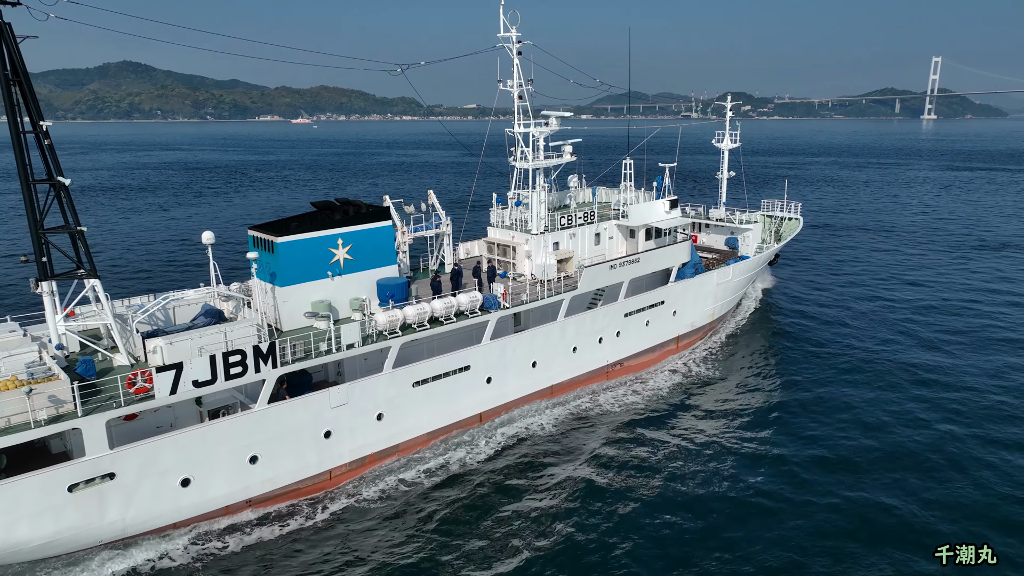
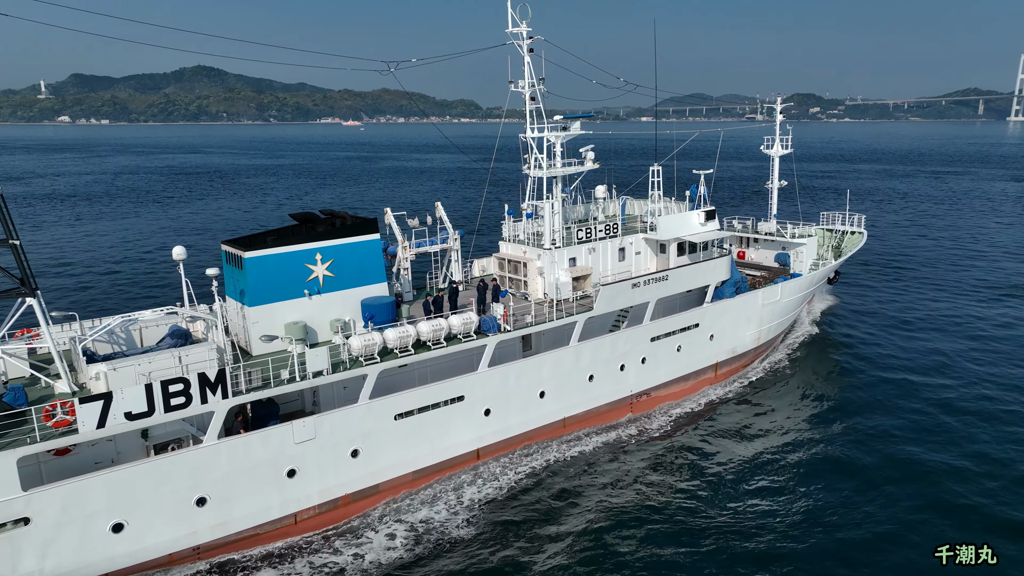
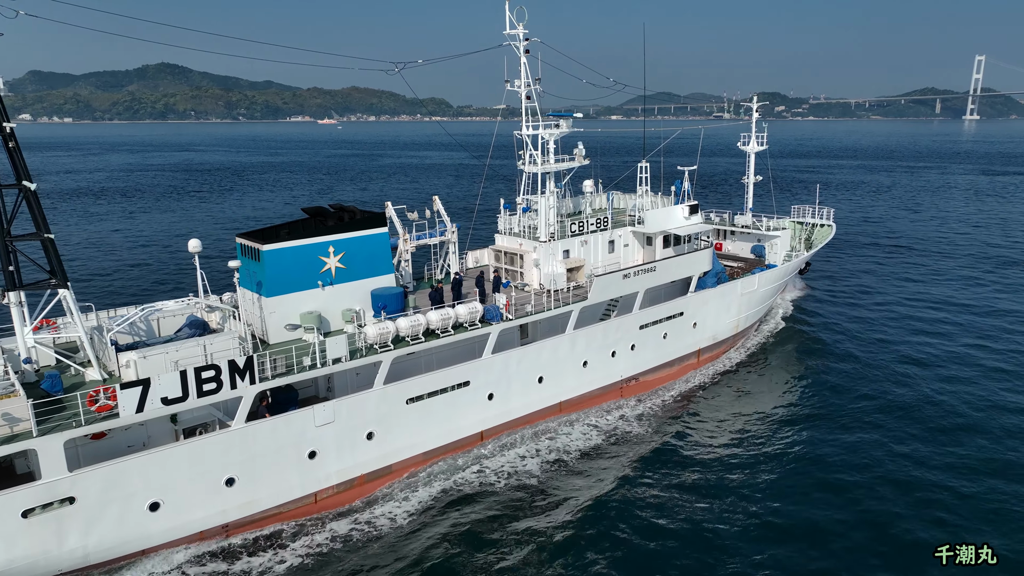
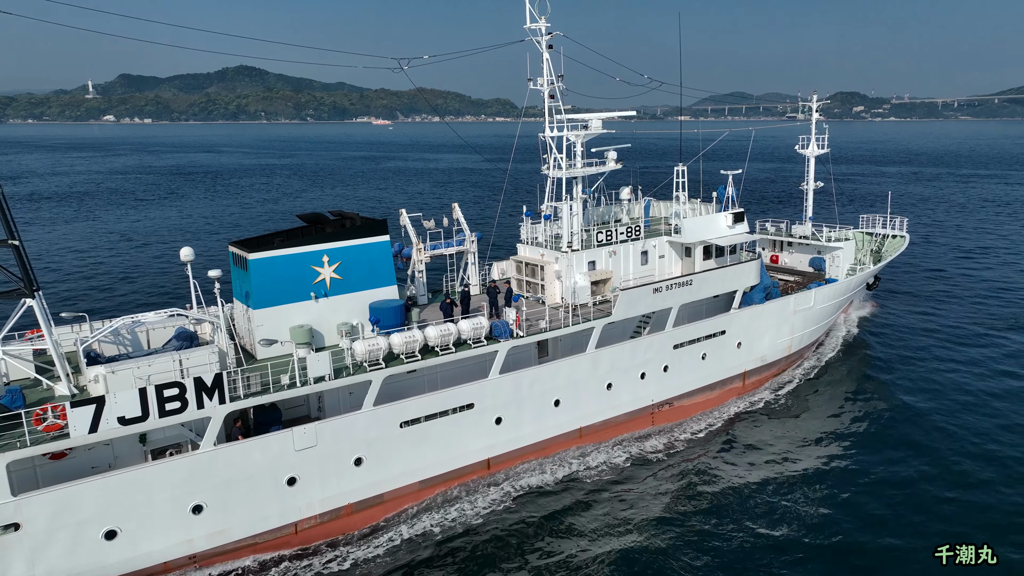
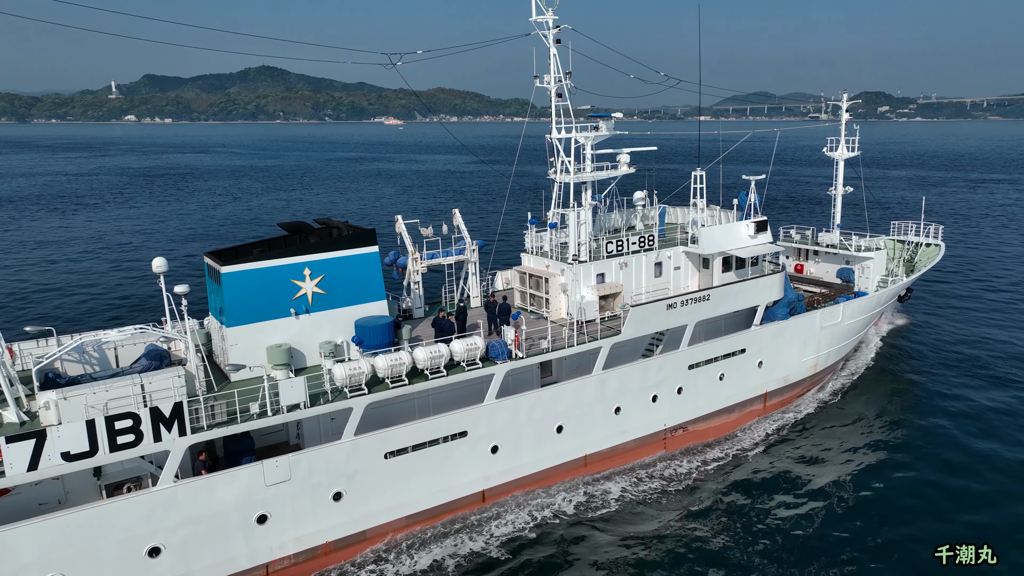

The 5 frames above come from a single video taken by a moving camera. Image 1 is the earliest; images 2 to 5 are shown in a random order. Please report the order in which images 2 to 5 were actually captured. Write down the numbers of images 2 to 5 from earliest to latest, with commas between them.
3, 2, 4, 5
